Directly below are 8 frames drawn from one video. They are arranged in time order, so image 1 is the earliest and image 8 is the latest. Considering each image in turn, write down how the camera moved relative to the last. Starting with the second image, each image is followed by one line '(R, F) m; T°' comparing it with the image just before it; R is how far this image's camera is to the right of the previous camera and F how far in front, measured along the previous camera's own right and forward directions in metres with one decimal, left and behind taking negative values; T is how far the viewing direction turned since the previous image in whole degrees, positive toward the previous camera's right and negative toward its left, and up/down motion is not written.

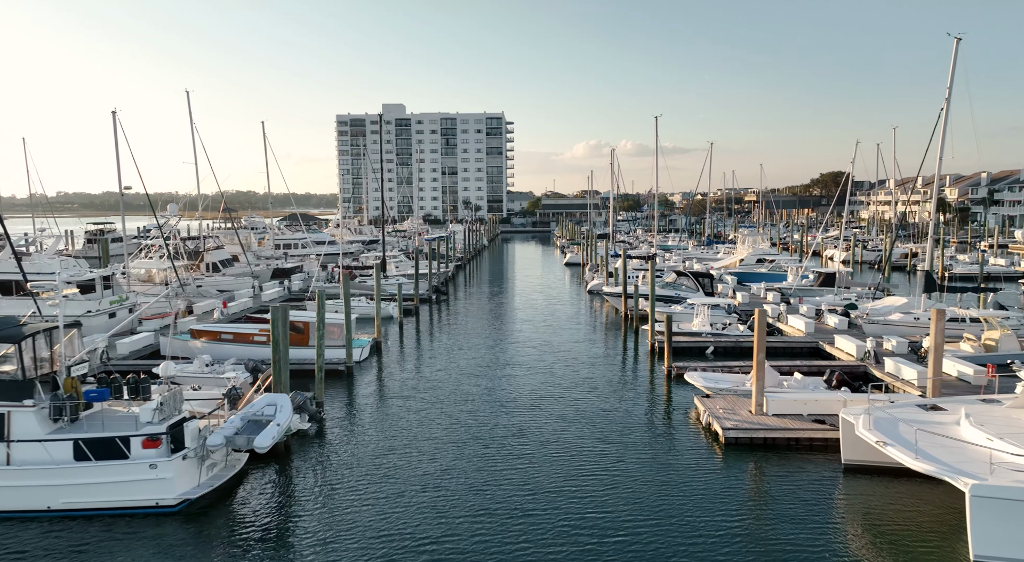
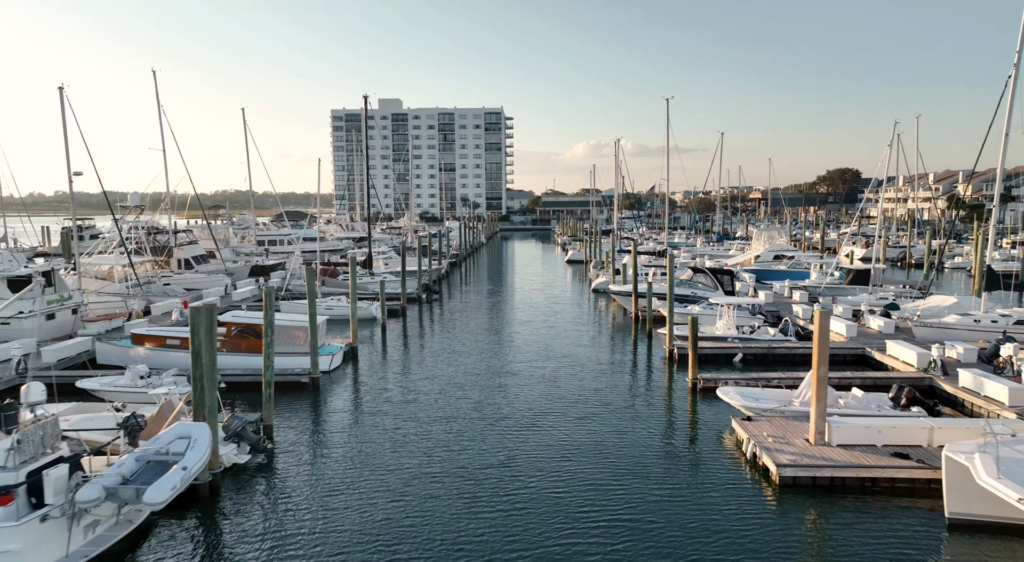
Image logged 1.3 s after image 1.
(+0.1, +4.3) m; 0°
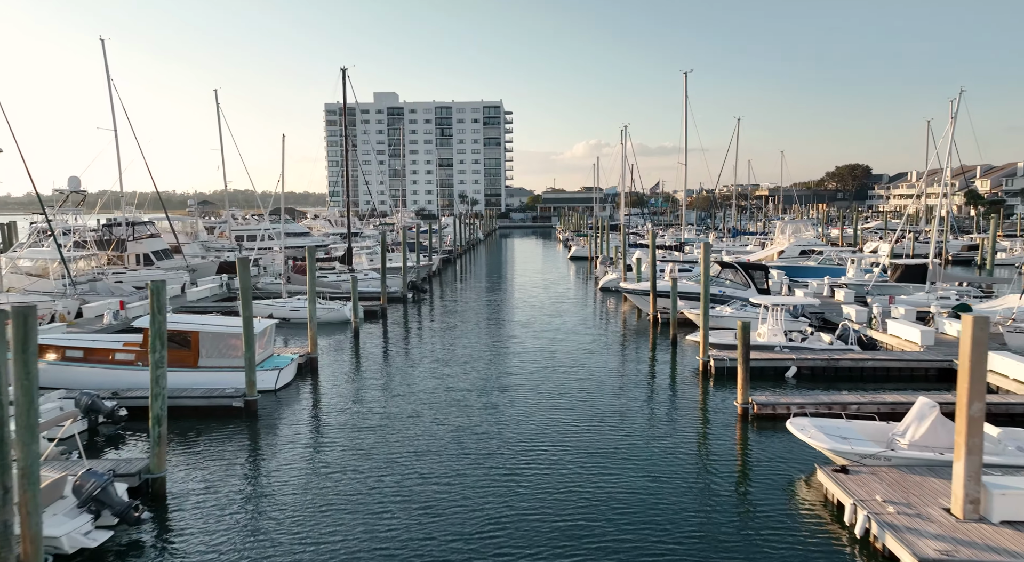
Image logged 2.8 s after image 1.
(+0.1, +5.5) m; 0°
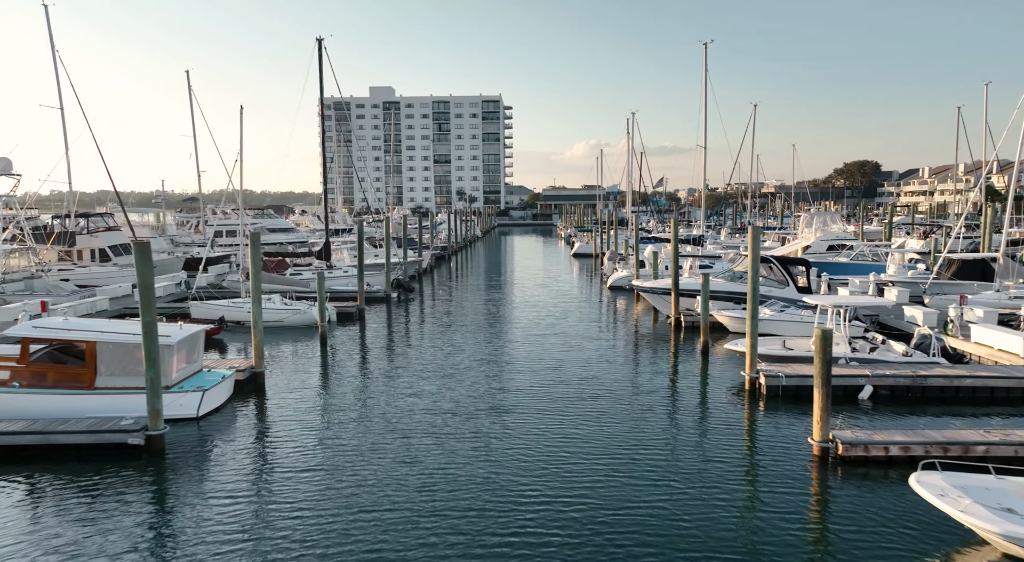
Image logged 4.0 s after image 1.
(+0.1, +4.7) m; 0°
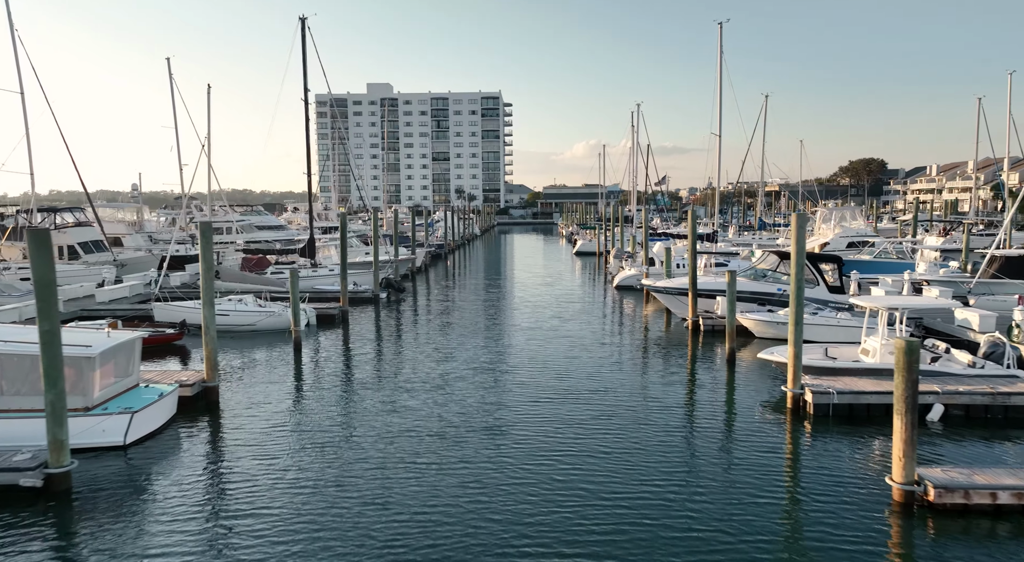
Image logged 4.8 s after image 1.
(0.0, +2.8) m; 0°
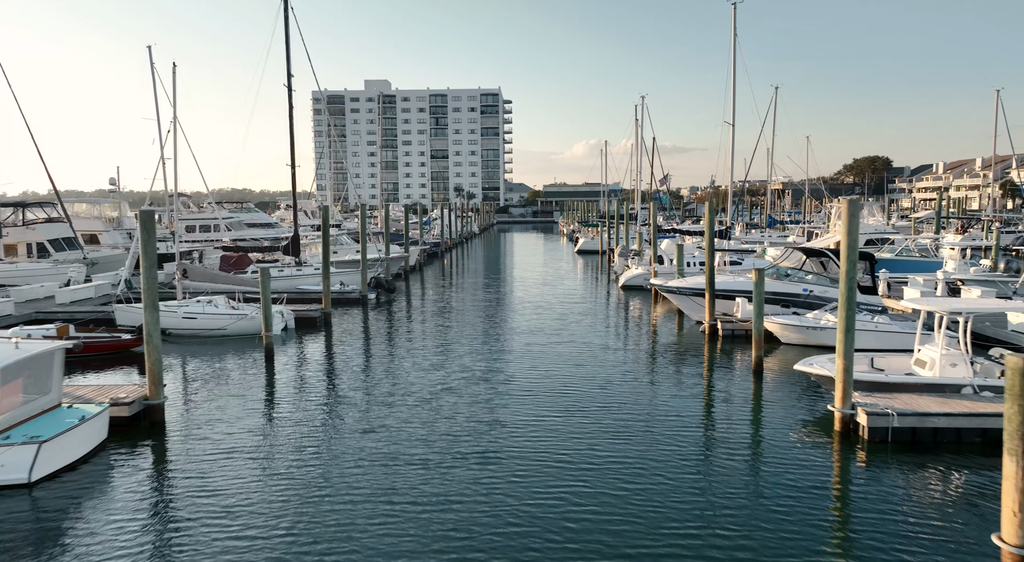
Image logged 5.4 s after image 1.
(+0.1, +2.4) m; 0°
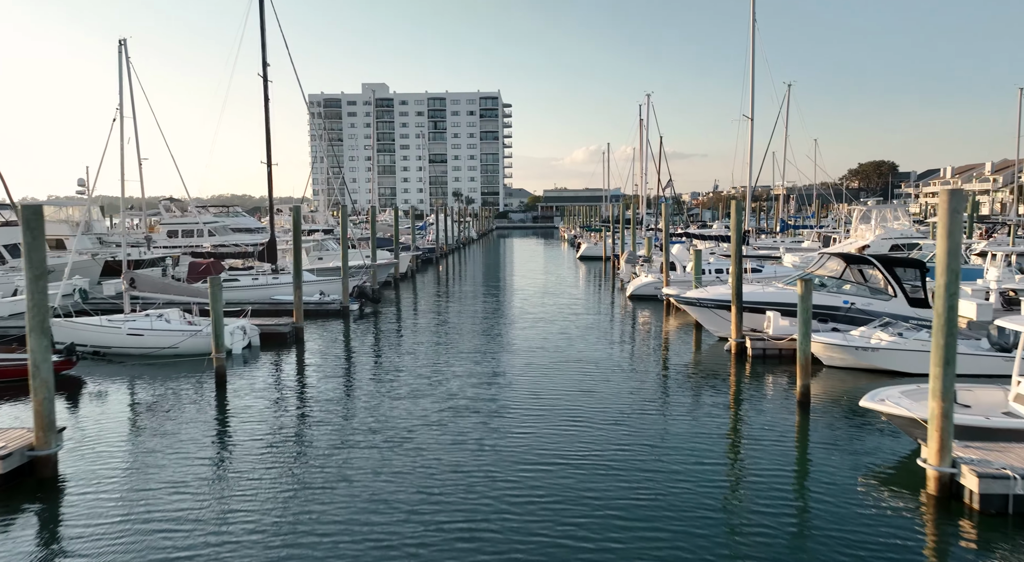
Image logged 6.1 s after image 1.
(+0.1, +3.0) m; 0°
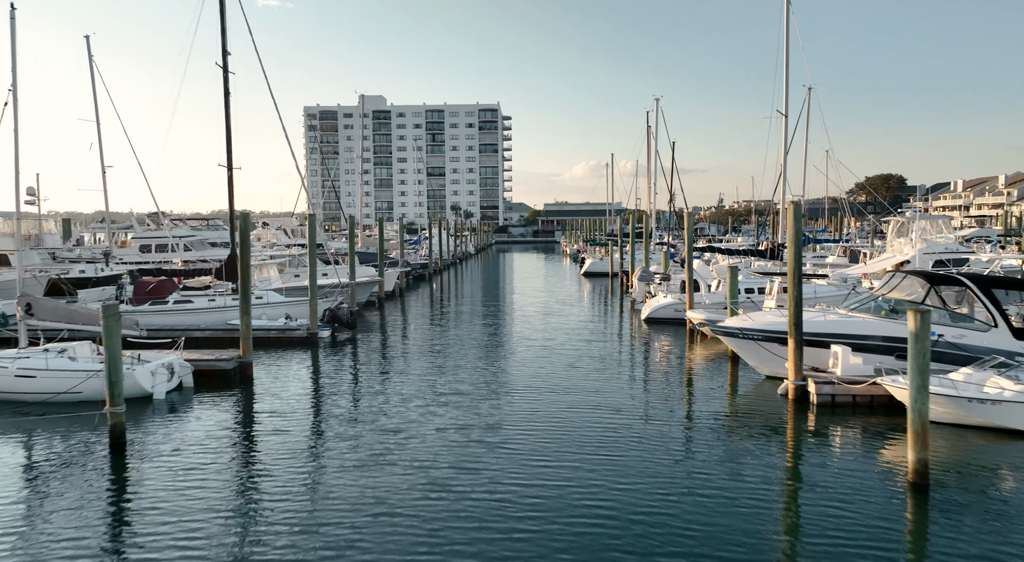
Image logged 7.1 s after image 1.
(+0.1, +4.2) m; 0°
